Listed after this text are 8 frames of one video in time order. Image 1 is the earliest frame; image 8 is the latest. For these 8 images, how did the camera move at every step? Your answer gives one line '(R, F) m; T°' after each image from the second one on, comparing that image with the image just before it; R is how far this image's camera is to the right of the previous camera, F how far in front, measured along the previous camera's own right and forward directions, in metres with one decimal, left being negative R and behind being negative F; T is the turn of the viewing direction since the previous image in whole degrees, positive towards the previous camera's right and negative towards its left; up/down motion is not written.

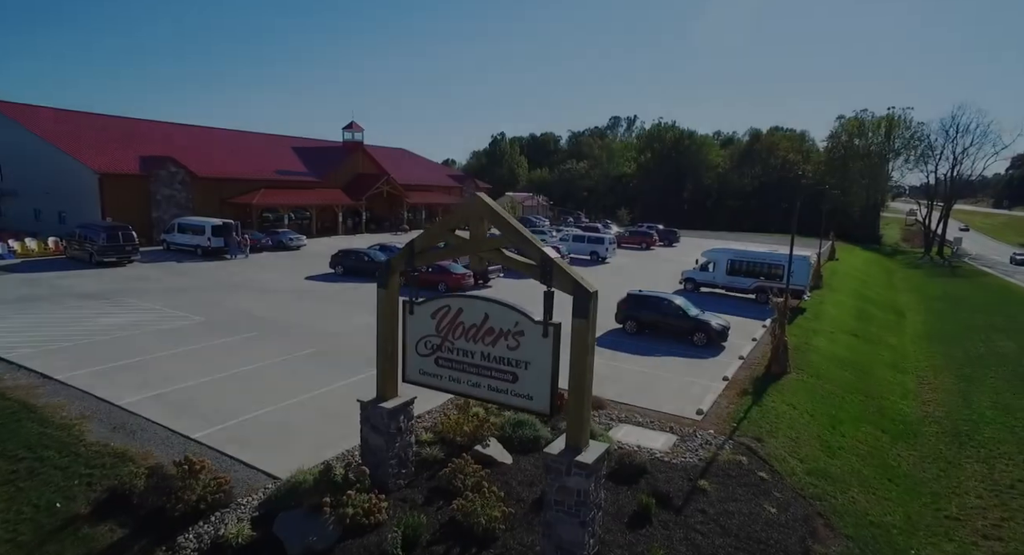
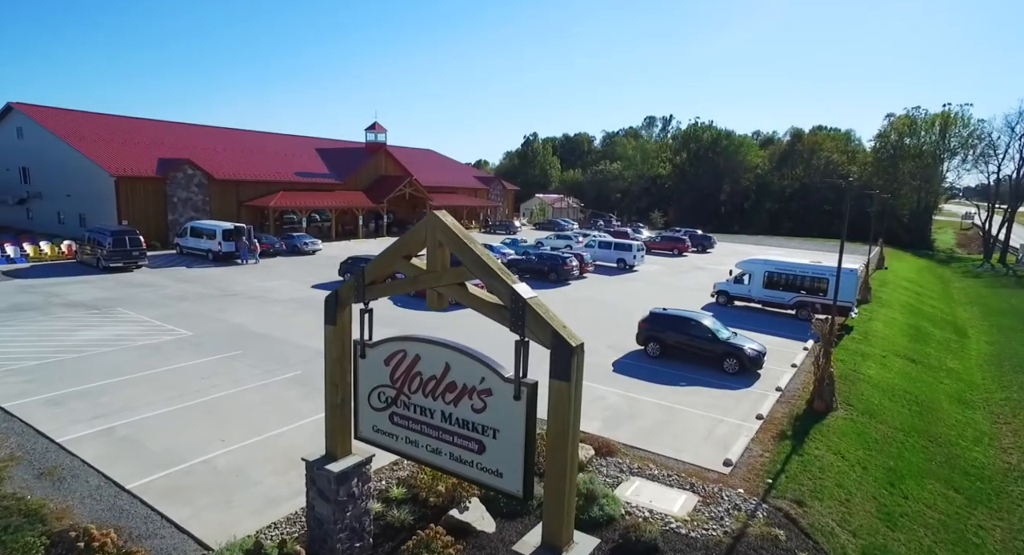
(+0.7, +1.7) m; -3°
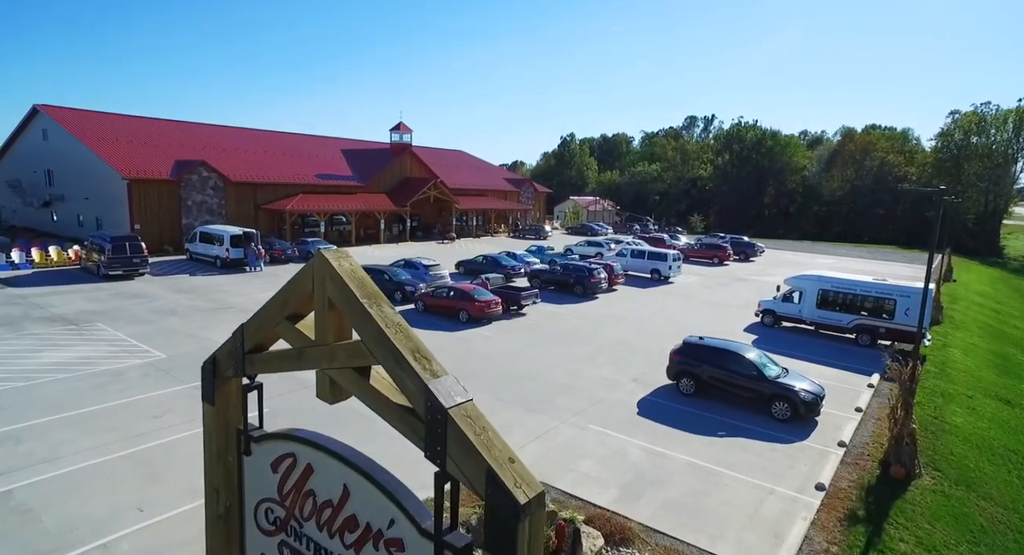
(+0.7, +2.4) m; -4°
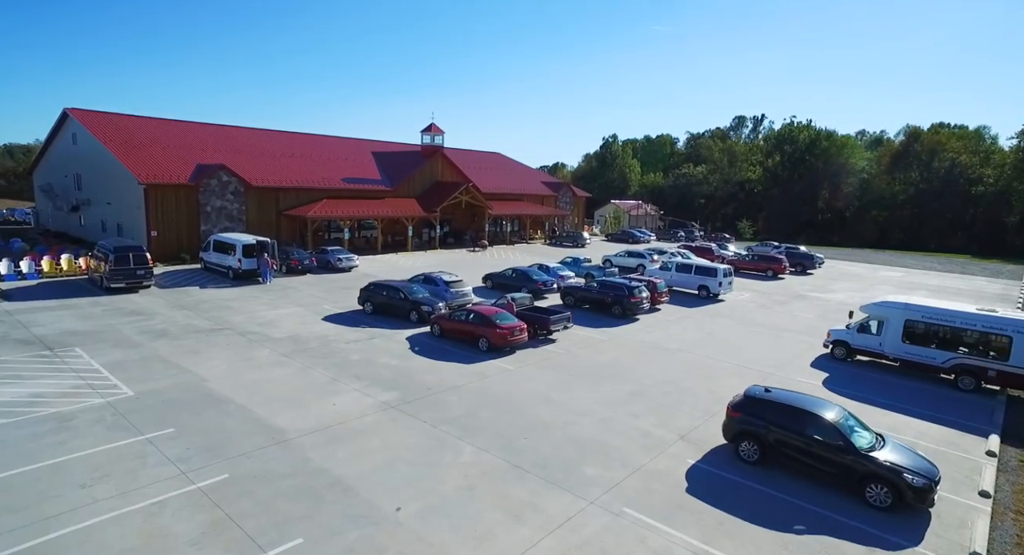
(+0.4, +2.7) m; -4°
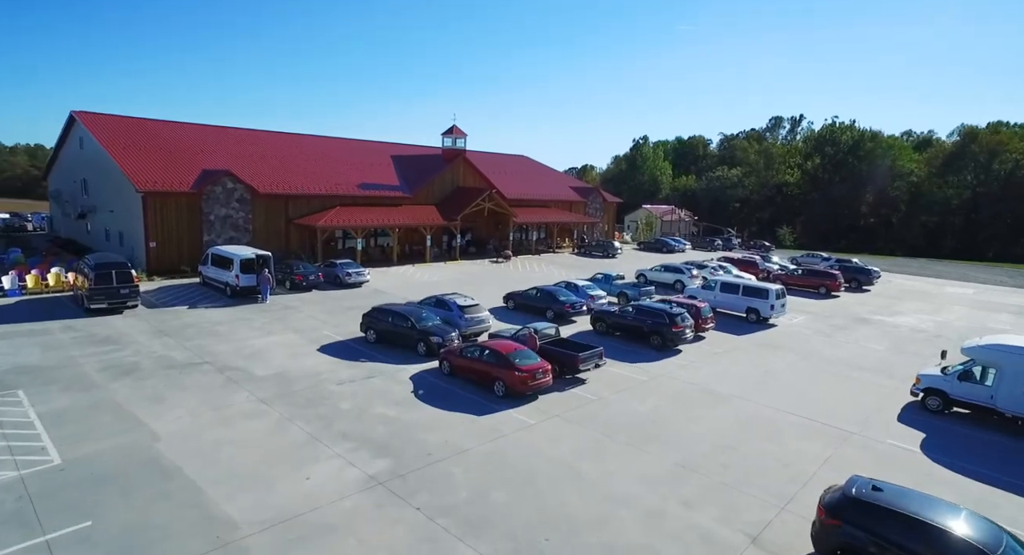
(+0.1, +3.0) m; -3°
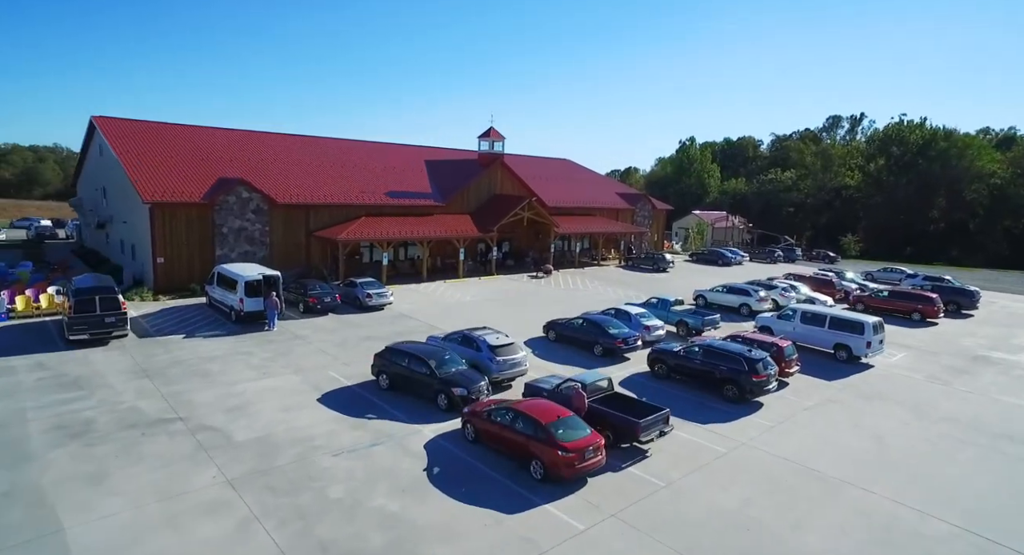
(-0.1, +3.6) m; -4°
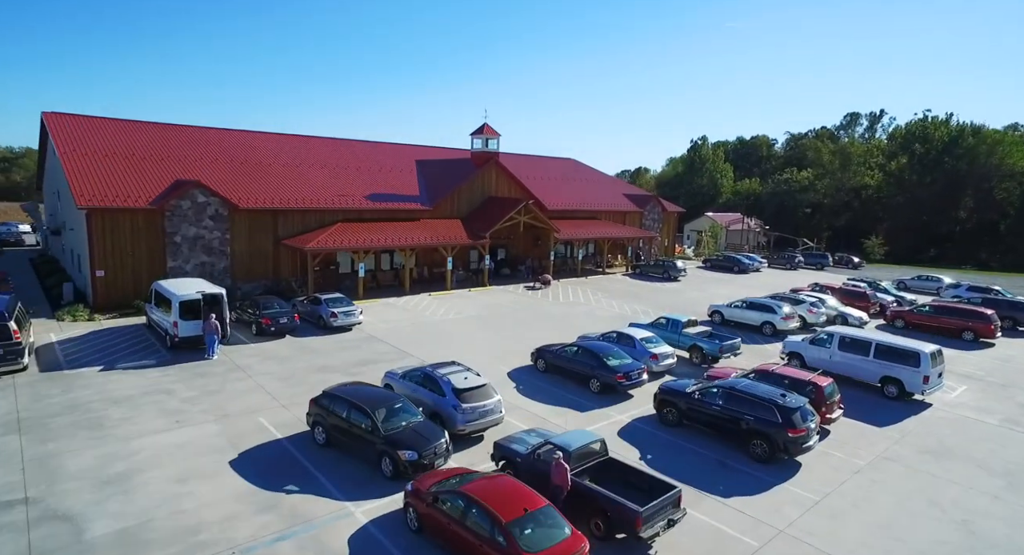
(+0.9, +3.5) m; -1°
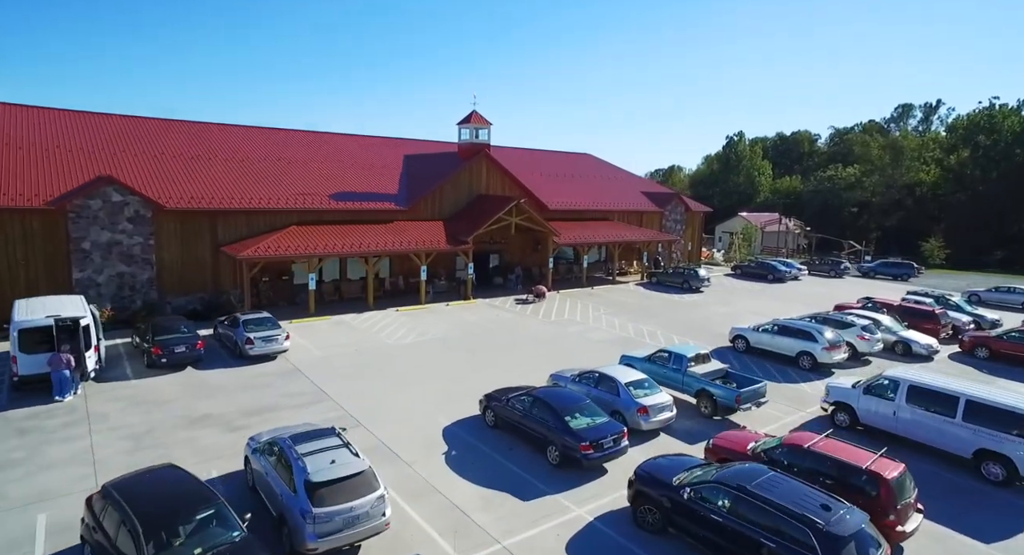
(+2.3, +5.0) m; -3°
